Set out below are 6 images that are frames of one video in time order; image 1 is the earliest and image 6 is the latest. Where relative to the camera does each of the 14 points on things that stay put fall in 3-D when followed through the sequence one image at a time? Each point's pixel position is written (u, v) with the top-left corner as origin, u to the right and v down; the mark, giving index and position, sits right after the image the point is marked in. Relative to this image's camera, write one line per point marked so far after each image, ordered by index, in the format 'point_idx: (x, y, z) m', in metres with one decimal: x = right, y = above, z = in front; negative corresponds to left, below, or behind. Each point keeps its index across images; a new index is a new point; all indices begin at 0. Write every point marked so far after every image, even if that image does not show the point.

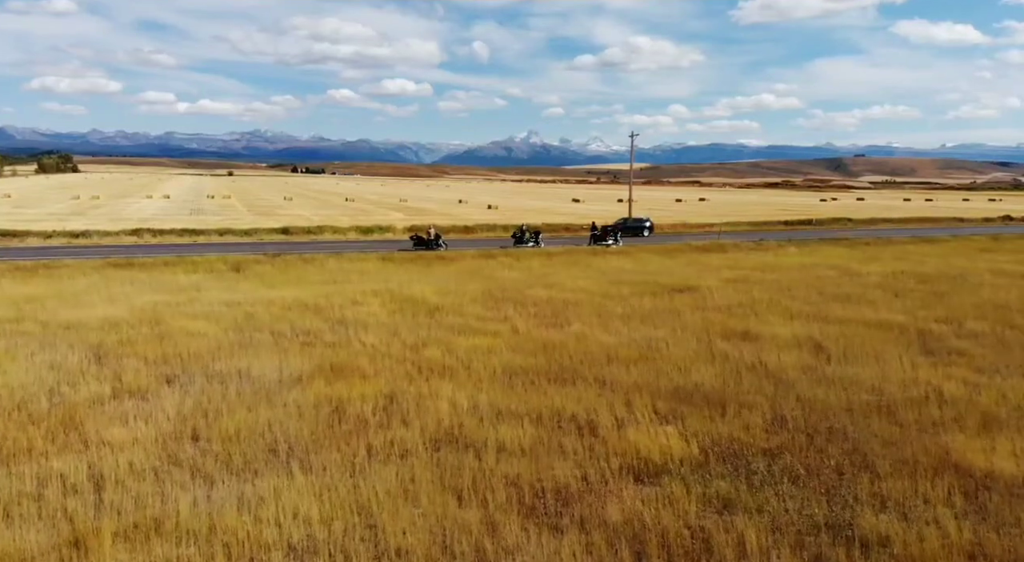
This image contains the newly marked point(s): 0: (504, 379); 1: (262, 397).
0: (-0.2, -1.9, +16.2) m
1: (-4.4, -2.0, +15.0) m
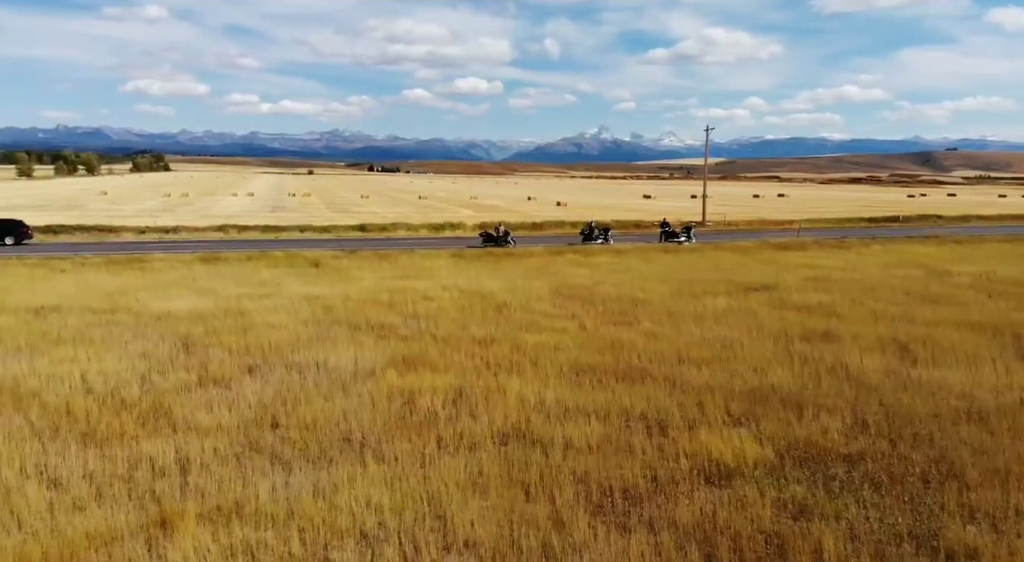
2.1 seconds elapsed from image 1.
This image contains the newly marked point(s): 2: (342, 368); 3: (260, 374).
0: (+1.1, -1.8, +16.2) m
1: (-3.1, -1.9, +15.4) m
2: (-3.4, -1.7, +16.8) m
3: (-4.9, -1.8, +16.4) m
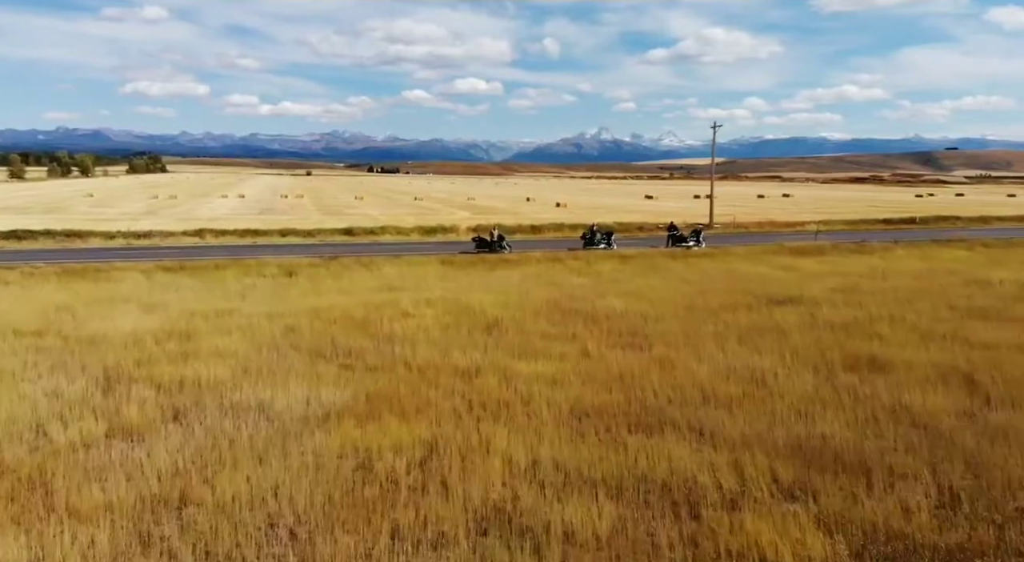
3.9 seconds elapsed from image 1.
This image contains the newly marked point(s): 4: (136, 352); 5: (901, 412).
0: (+0.9, -2.2, +13.0) m
1: (-3.3, -2.3, +12.2) m
2: (-3.6, -2.1, +13.7) m
3: (-5.1, -2.2, +13.3) m
4: (-7.9, -1.5, +17.9) m
5: (+6.3, -2.1, +14.0) m
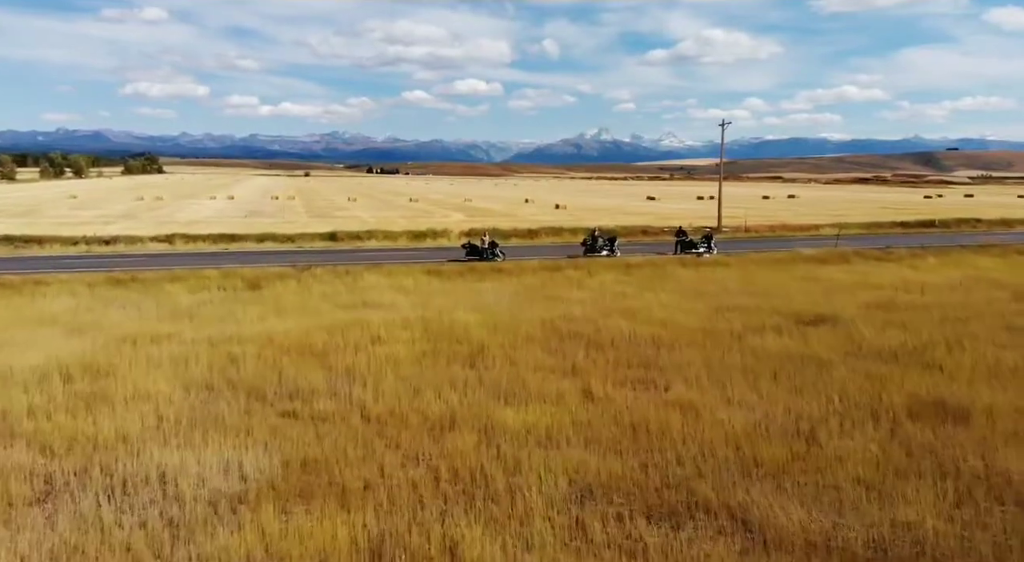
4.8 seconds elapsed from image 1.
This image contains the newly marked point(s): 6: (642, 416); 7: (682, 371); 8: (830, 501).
0: (+0.7, -2.6, +9.7) m
1: (-3.6, -2.7, +8.9) m
2: (-3.8, -2.5, +10.3) m
3: (-5.3, -2.6, +9.9) m
4: (-8.1, -1.9, +14.6) m
5: (+6.1, -2.5, +10.6) m
6: (+2.0, -2.1, +13.3) m
7: (+3.2, -1.7, +16.1) m
8: (+3.7, -2.6, +10.0) m
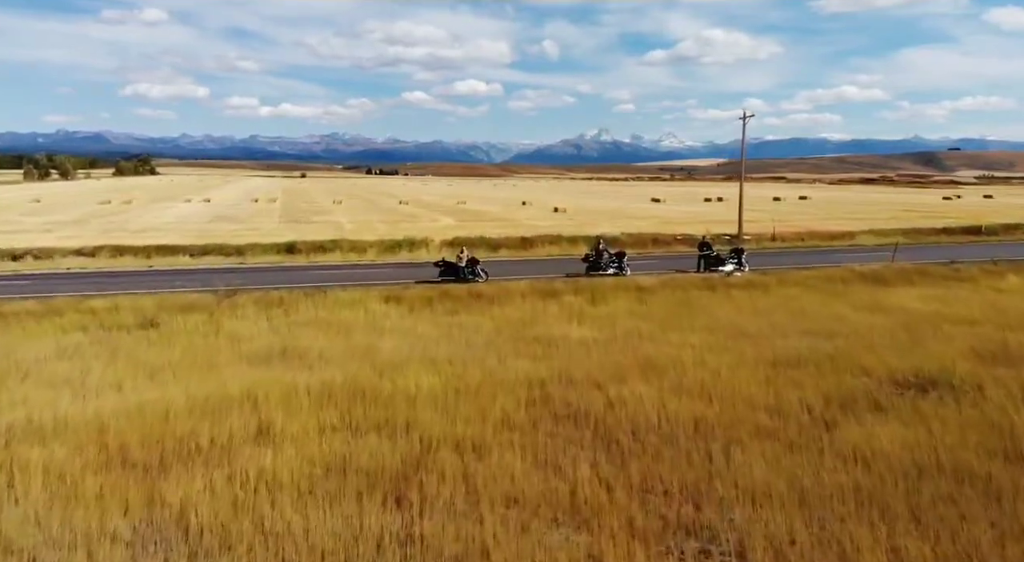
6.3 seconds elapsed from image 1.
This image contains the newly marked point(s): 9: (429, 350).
0: (+0.2, -3.4, +3.0) m
1: (-4.1, -3.5, +2.1) m
2: (-4.3, -3.3, +3.6) m
3: (-5.8, -3.4, +3.2) m
4: (-8.6, -2.7, +7.8) m
5: (+5.6, -3.3, +3.9) m
6: (+1.5, -2.9, +6.5) m
7: (+2.7, -2.5, +9.4) m
8: (+3.2, -3.4, +3.3) m
9: (-1.7, -1.5, +17.6) m
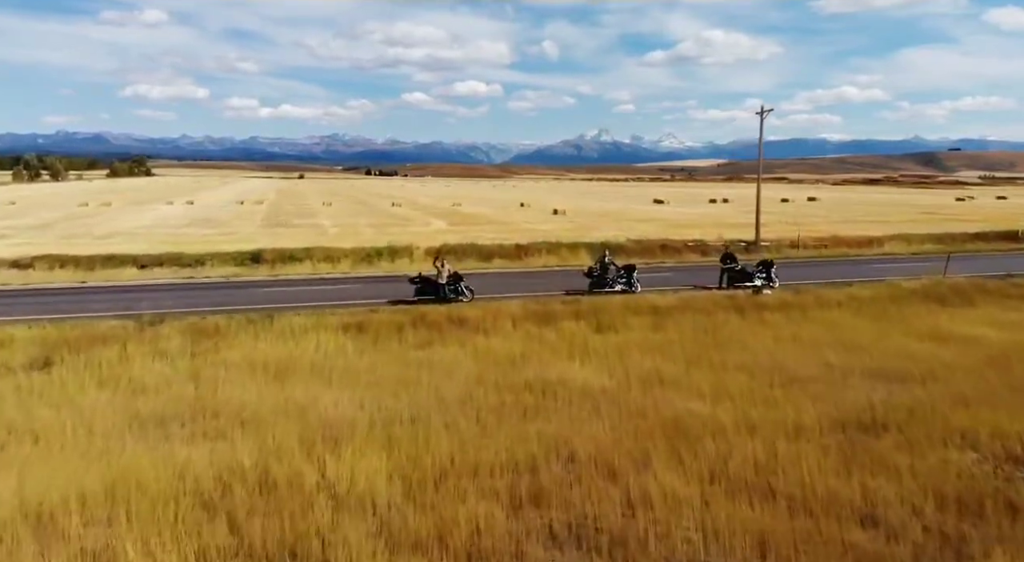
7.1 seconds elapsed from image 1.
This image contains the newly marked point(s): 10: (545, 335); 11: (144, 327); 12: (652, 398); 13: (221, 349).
0: (-0.1, -3.9, -1.2) m
1: (-4.4, -4.1, -2.1) m
2: (-4.6, -3.9, -0.6) m
3: (-6.1, -3.9, -1.0) m
4: (-8.9, -3.3, +3.6) m
5: (+5.3, -3.8, -0.3) m
6: (+1.3, -3.4, +2.3) m
7: (+2.4, -3.0, +5.2) m
8: (+3.0, -3.9, -0.9) m
9: (-2.0, -2.0, +13.4) m
10: (+0.7, -1.3, +19.2) m
11: (-8.0, -1.0, +18.7) m
12: (+2.3, -1.9, +13.9) m
13: (-5.8, -1.4, +17.1) m
